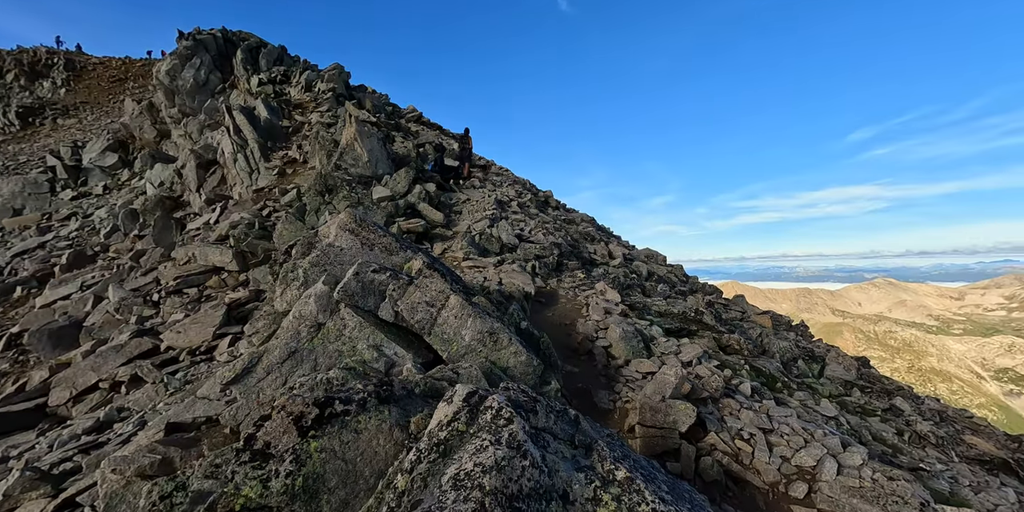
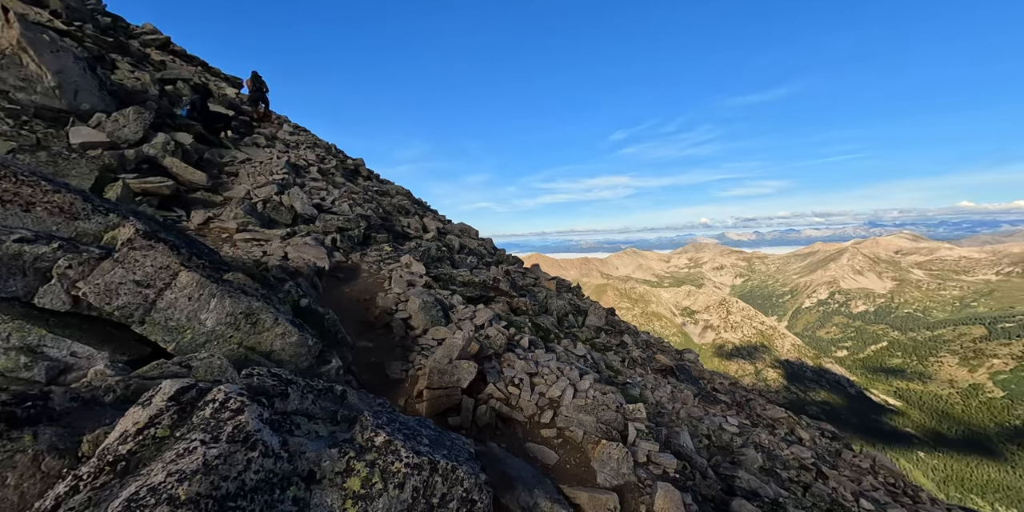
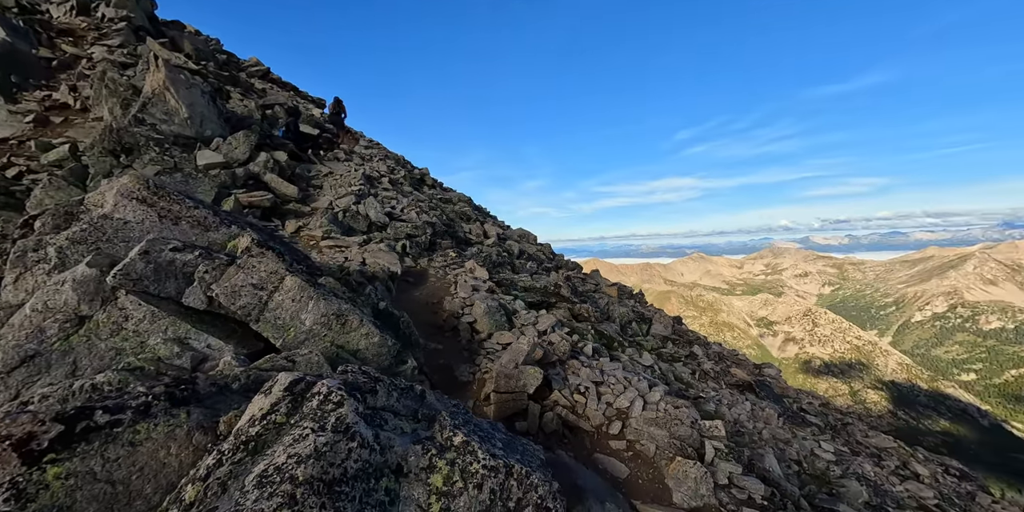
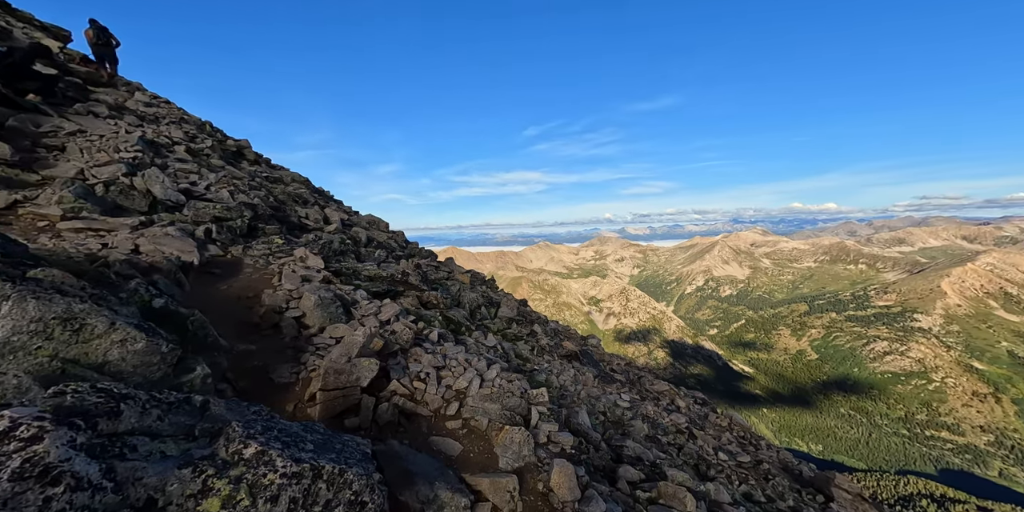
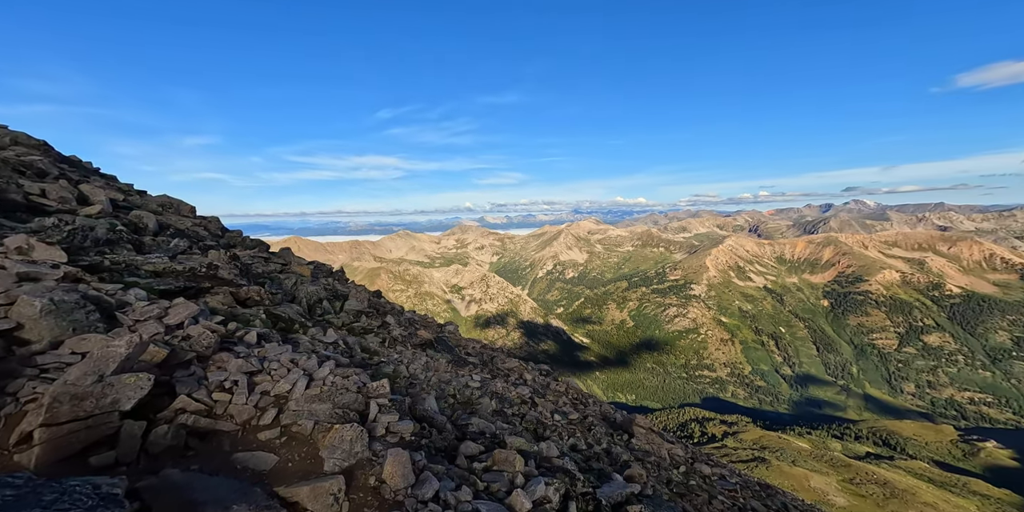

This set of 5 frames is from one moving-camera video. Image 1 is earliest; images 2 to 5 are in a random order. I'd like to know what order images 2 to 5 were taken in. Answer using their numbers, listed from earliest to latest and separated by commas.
3, 2, 4, 5
